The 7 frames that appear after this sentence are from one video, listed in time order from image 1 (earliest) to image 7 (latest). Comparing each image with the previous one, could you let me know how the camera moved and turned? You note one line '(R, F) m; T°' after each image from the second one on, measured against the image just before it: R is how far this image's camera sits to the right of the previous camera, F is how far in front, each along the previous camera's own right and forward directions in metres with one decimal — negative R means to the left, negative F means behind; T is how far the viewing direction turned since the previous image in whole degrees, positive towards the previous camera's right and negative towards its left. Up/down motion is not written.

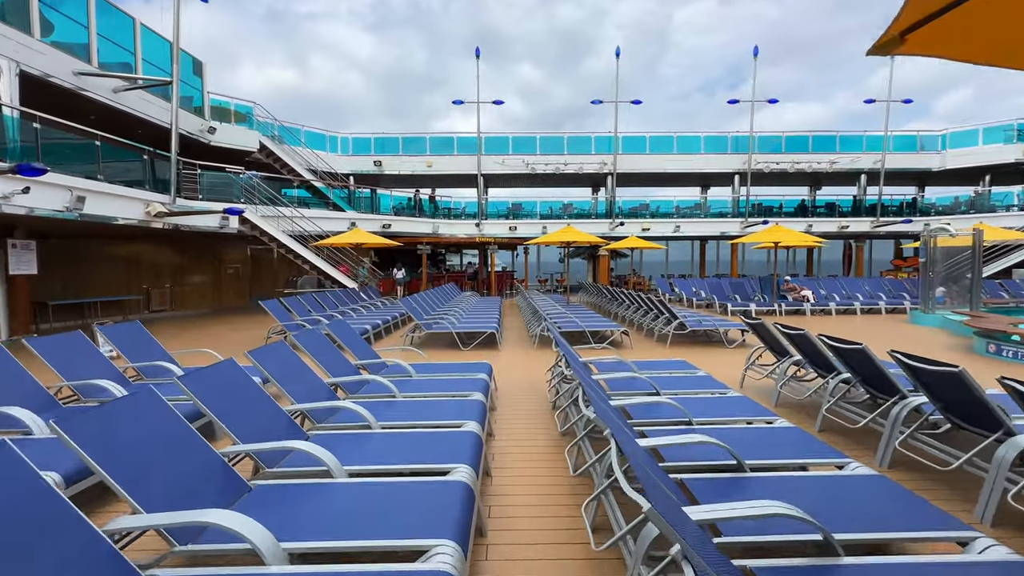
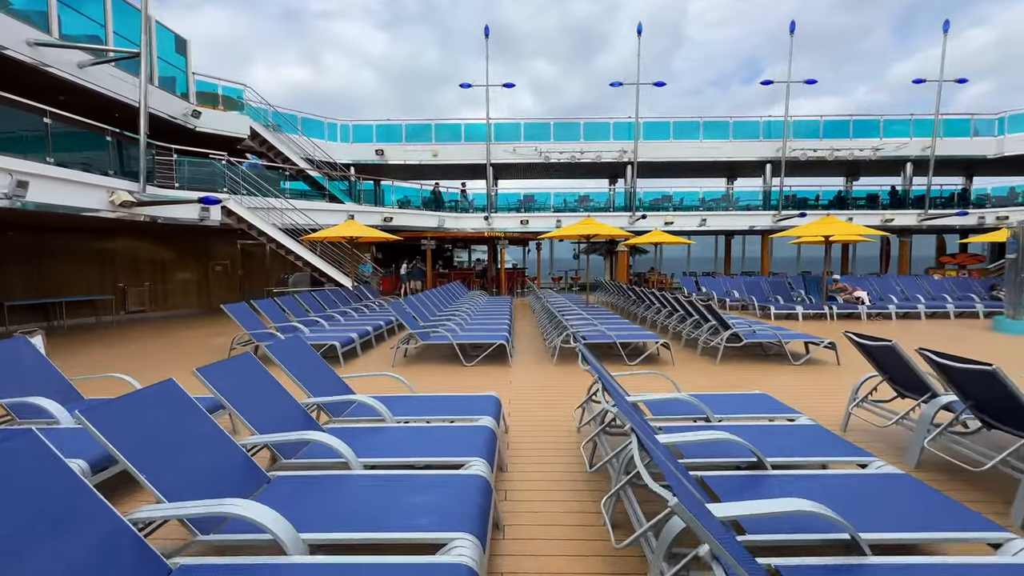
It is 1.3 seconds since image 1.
(-0.1, +1.4) m; -1°
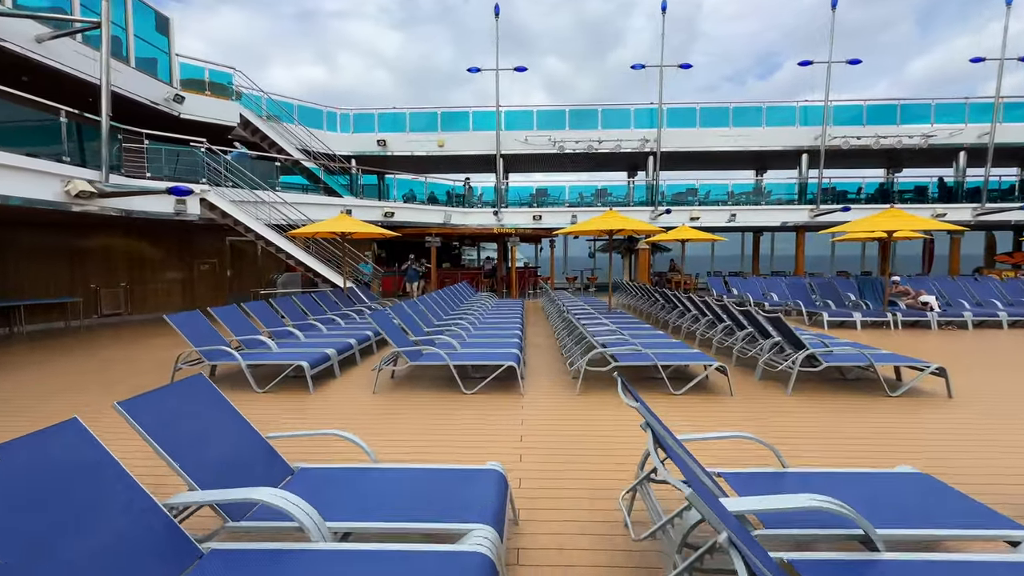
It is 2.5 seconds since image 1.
(0.0, +1.3) m; -1°
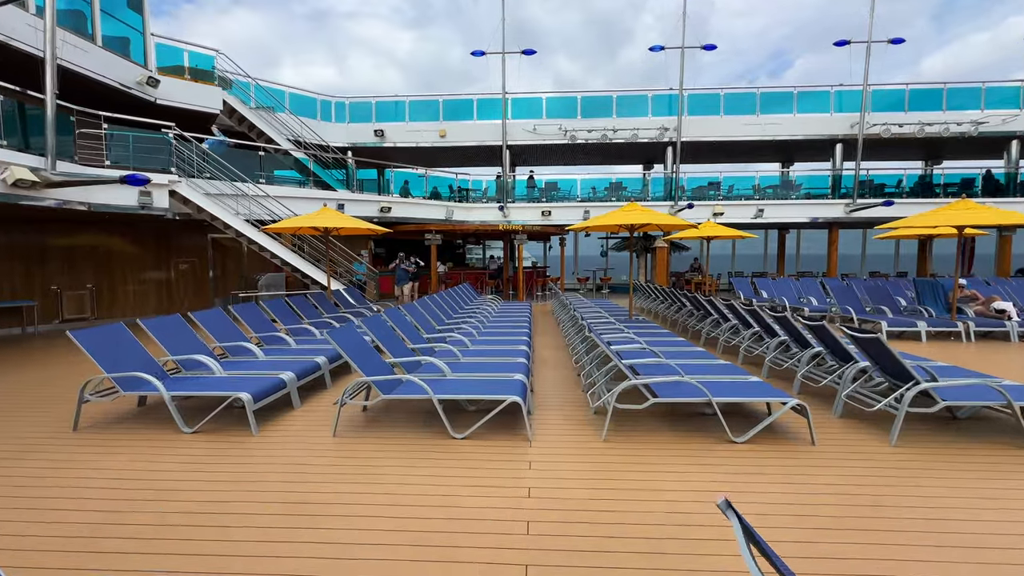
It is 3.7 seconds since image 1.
(0.0, +1.2) m; -1°
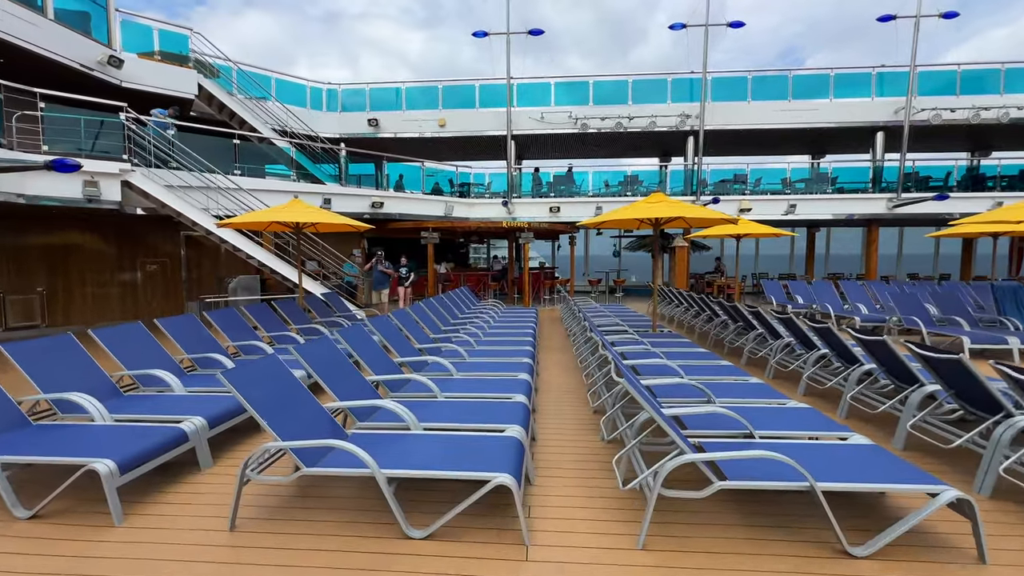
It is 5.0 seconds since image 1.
(+0.1, +1.3) m; -1°
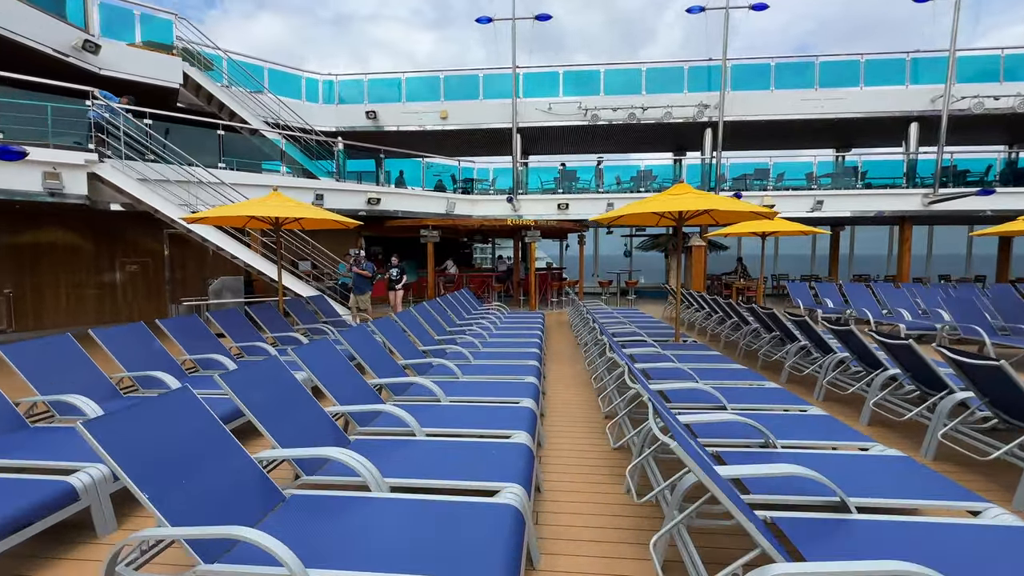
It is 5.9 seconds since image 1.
(+0.1, +0.8) m; -1°
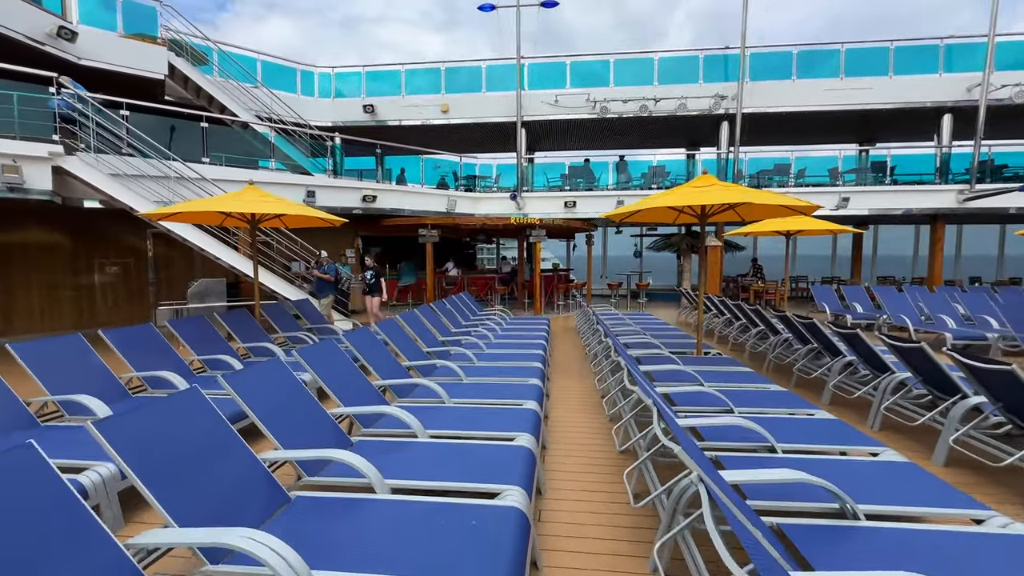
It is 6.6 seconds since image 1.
(+0.1, +0.7) m; -1°
